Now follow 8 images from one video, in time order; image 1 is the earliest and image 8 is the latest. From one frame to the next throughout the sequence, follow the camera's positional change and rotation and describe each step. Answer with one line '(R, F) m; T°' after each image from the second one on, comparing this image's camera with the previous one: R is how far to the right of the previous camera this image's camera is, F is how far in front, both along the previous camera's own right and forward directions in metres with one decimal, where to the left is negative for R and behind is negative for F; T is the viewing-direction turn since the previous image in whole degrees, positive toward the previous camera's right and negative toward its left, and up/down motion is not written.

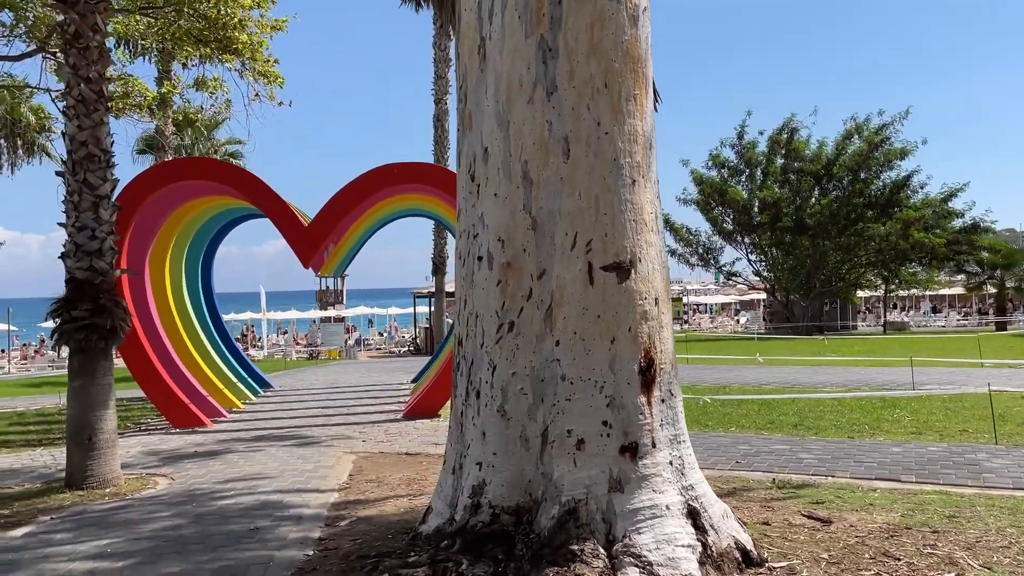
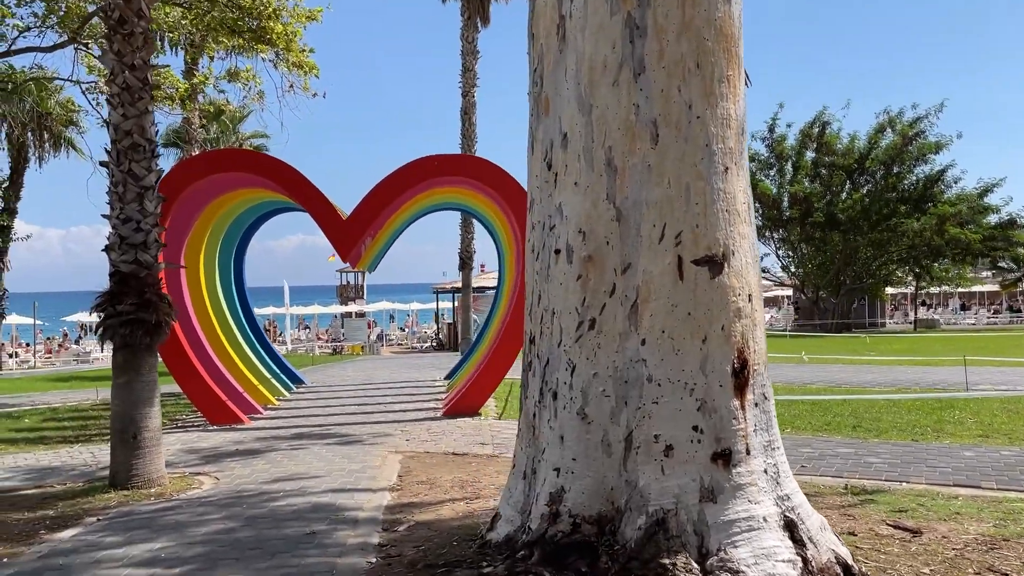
(-0.3, +0.3) m; -1°
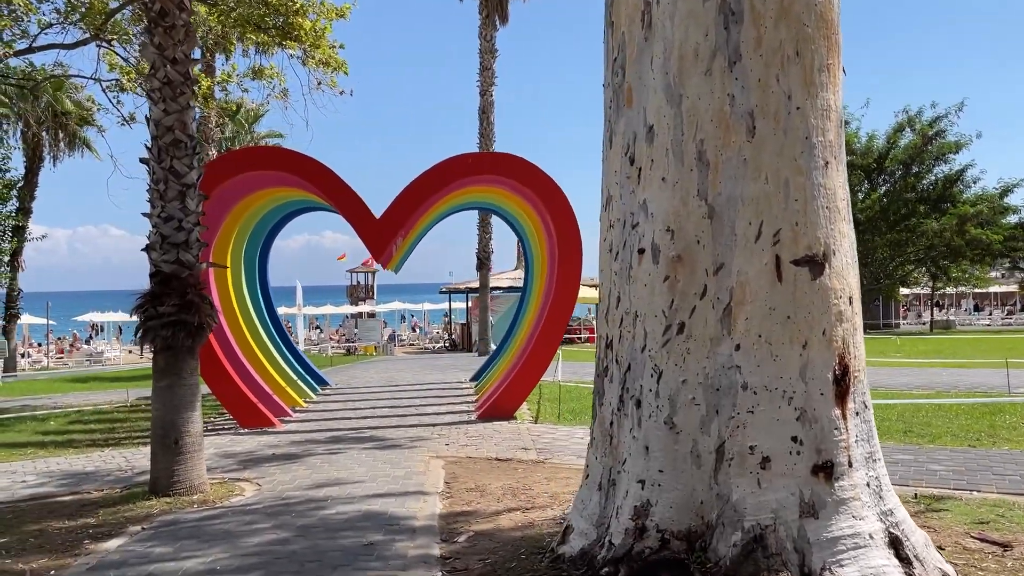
(-0.4, +0.2) m; 0°
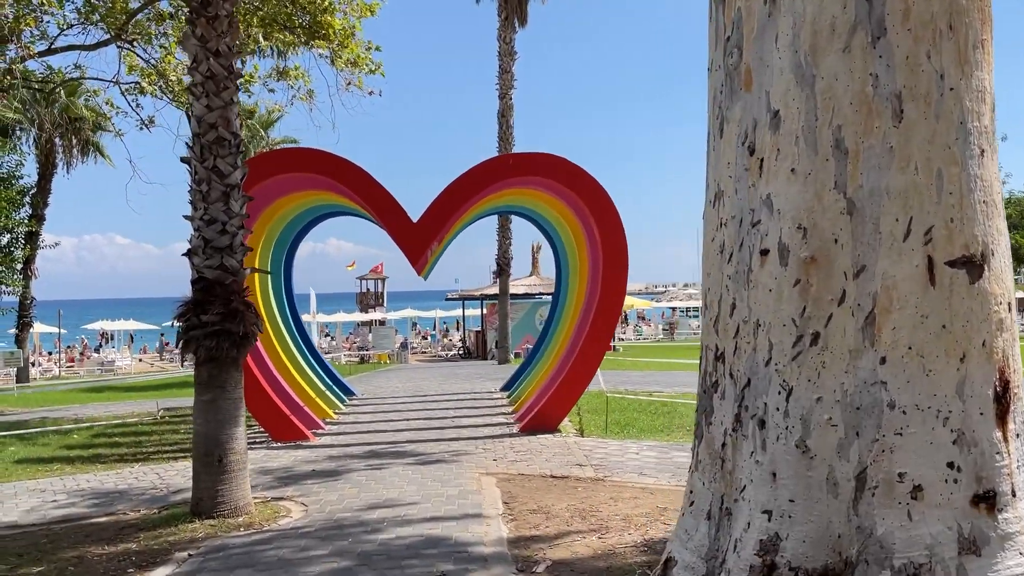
(-0.4, +0.4) m; 0°
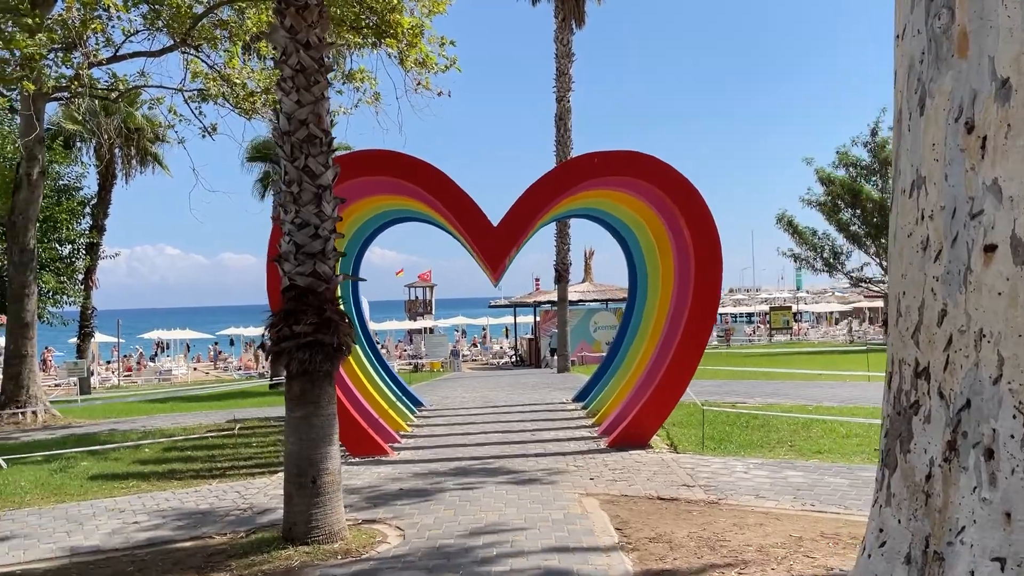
(-0.5, +0.5) m; -3°
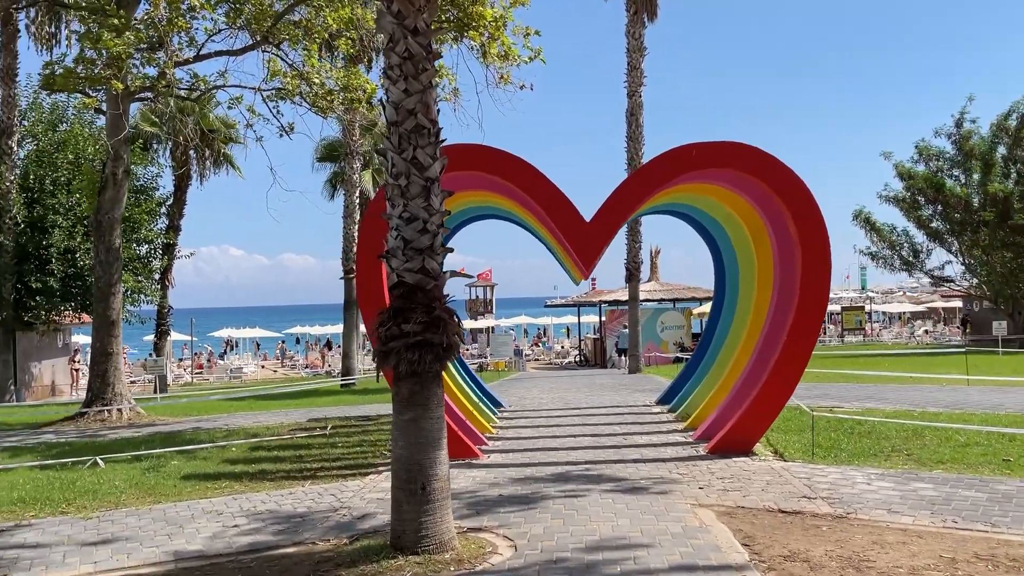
(-0.4, +0.3) m; -4°
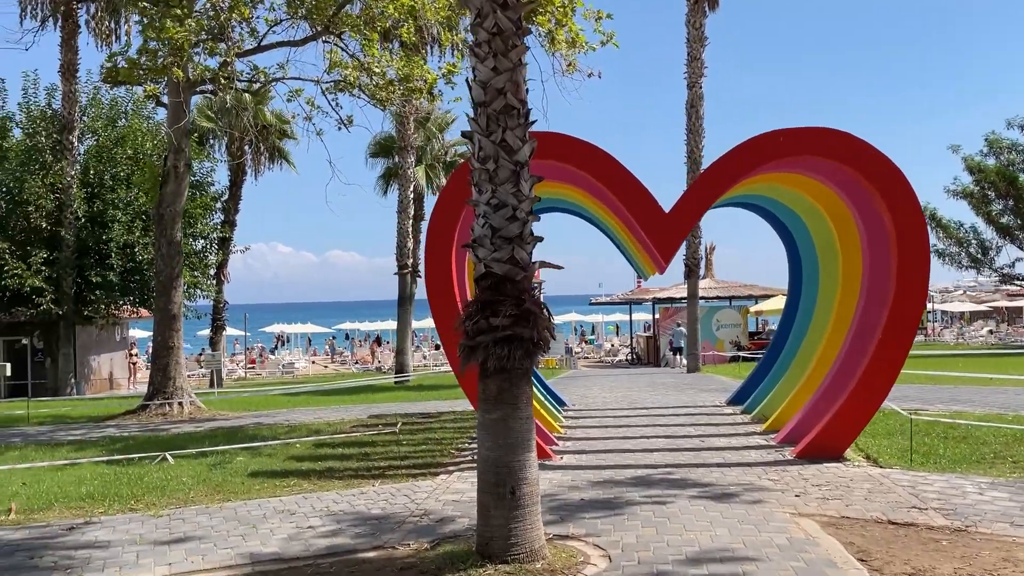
(-0.3, +0.3) m; -3°
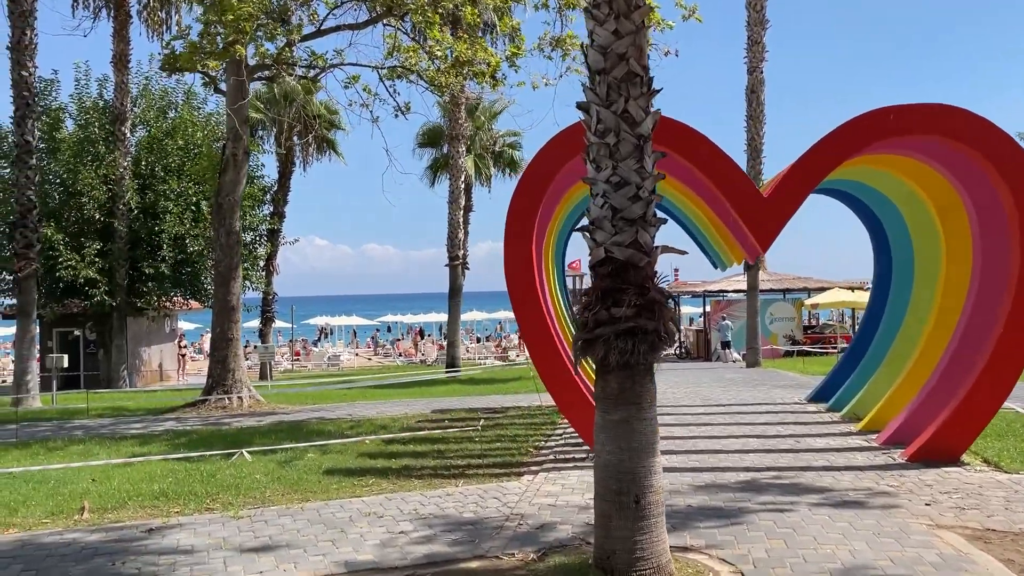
(-0.5, +0.5) m; -2°
